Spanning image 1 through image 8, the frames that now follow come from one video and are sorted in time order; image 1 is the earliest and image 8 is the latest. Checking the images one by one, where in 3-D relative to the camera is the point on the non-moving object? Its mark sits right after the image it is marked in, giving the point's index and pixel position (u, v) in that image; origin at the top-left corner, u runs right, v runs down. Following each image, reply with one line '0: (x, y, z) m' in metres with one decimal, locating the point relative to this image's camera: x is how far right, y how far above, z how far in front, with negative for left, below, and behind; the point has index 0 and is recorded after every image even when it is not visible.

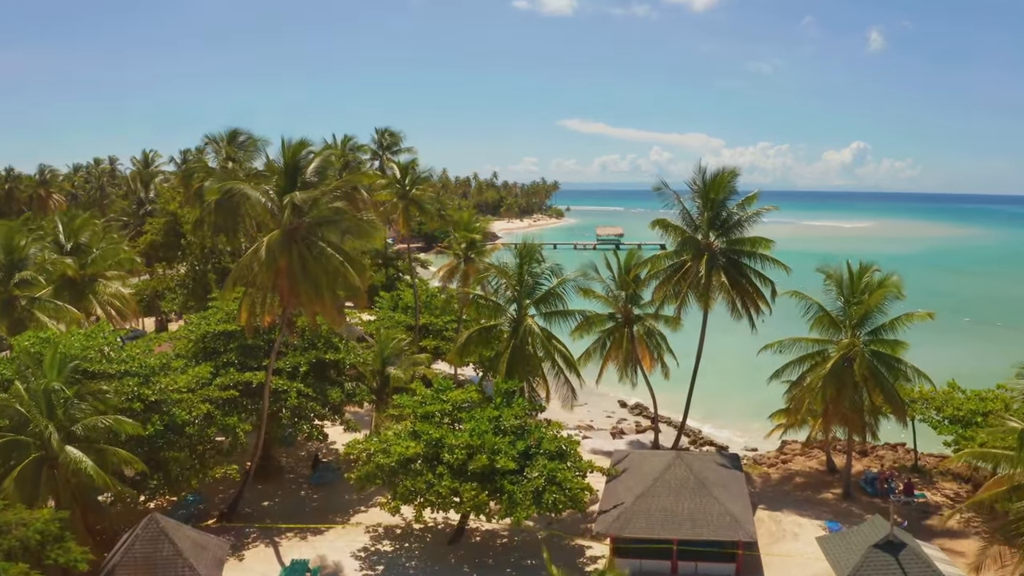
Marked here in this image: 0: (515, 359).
0: (+0.1, -1.9, +17.0) m
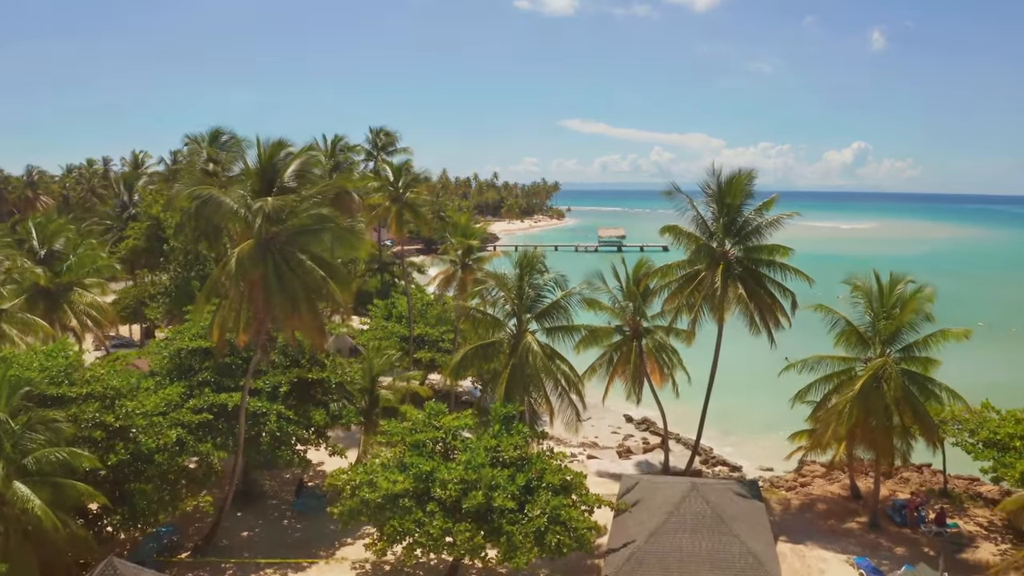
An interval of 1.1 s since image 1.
0: (0.0, -2.3, +15.5) m
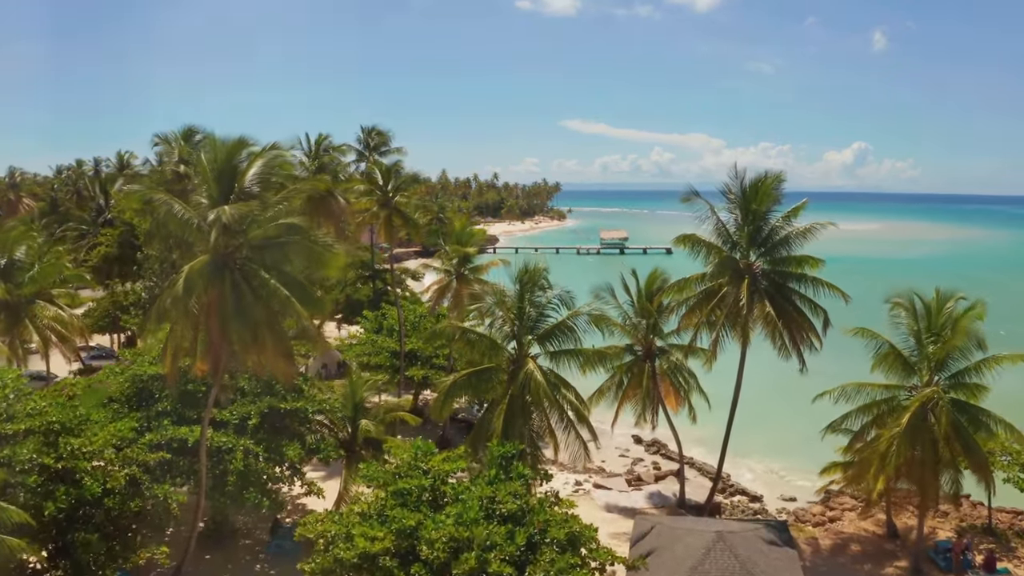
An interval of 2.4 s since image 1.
0: (0.0, -2.7, +13.7) m
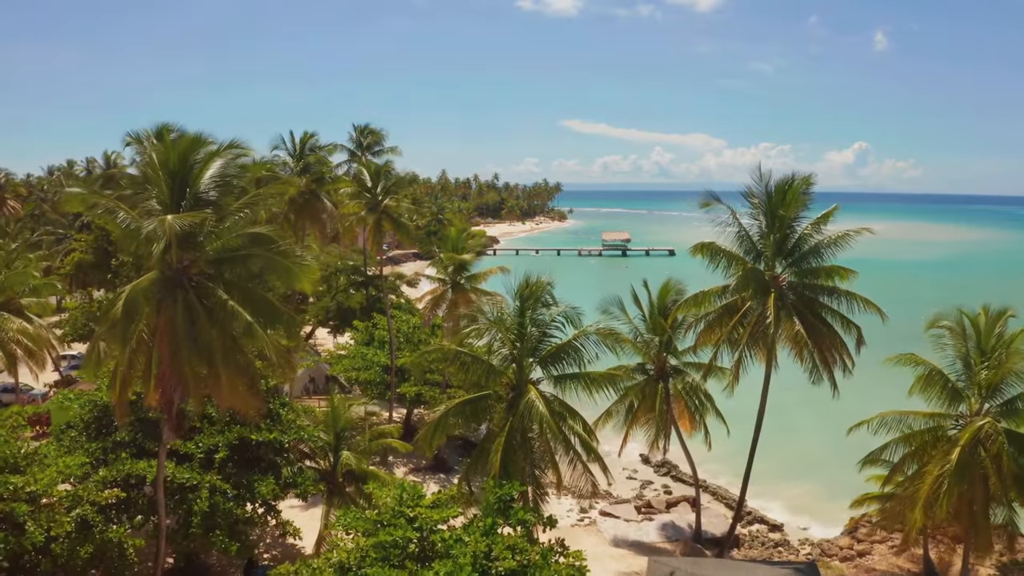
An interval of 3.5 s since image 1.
0: (0.0, -3.0, +12.1) m
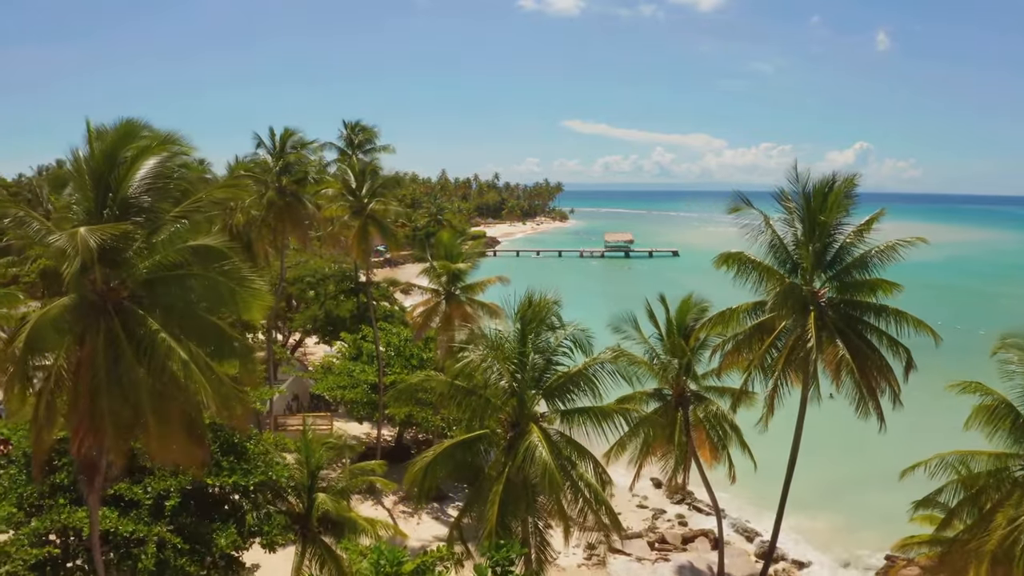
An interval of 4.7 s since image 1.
0: (0.0, -3.4, +10.3) m
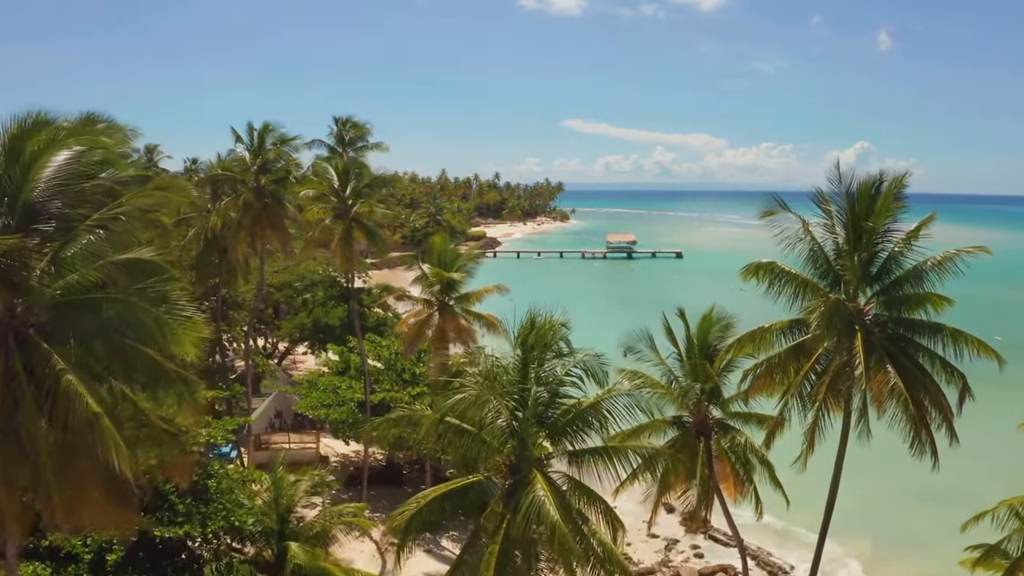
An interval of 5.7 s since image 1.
0: (0.0, -3.6, +8.6) m
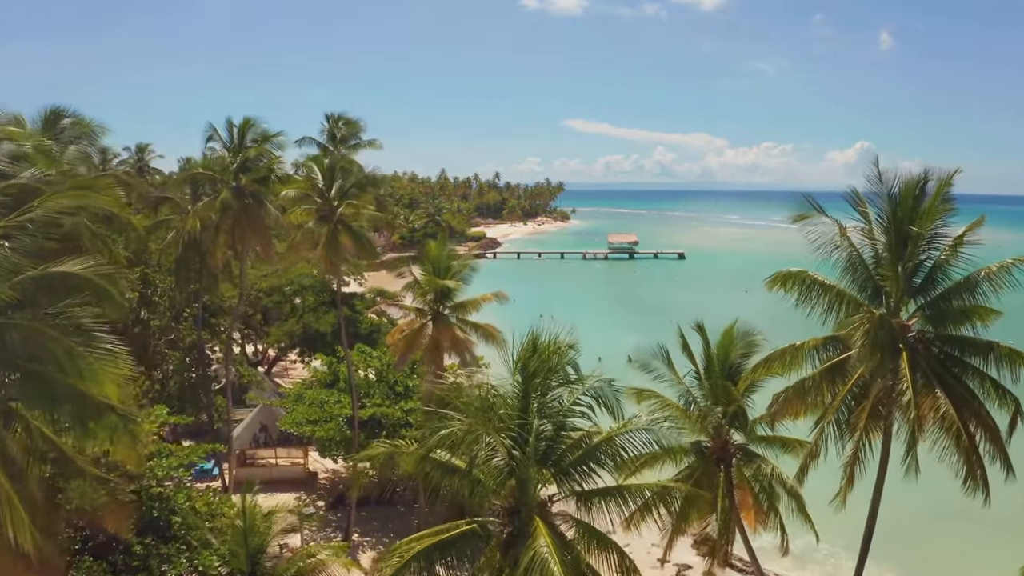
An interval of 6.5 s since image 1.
0: (0.0, -3.8, +7.4) m
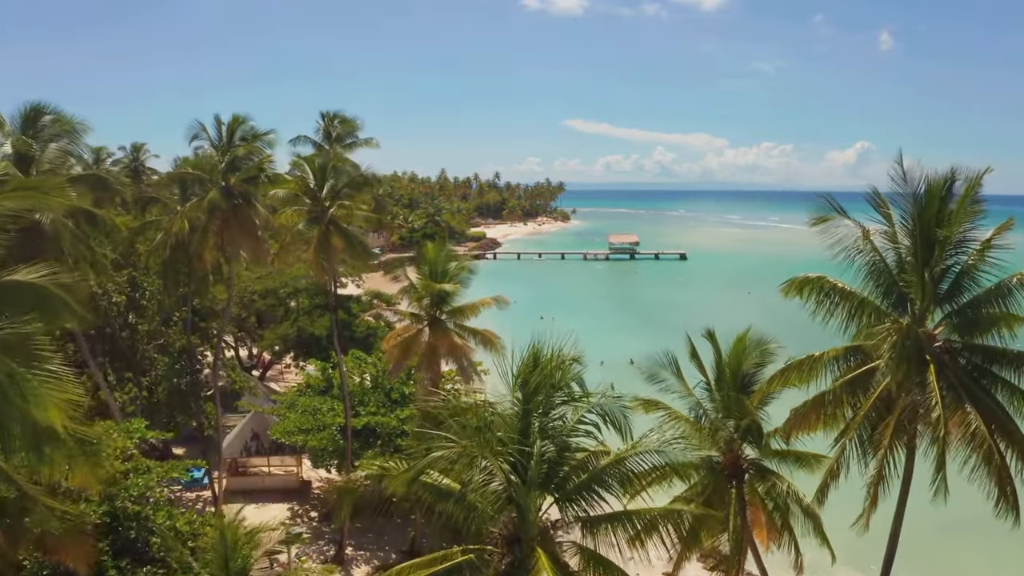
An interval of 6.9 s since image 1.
0: (0.0, -3.9, +6.8) m
